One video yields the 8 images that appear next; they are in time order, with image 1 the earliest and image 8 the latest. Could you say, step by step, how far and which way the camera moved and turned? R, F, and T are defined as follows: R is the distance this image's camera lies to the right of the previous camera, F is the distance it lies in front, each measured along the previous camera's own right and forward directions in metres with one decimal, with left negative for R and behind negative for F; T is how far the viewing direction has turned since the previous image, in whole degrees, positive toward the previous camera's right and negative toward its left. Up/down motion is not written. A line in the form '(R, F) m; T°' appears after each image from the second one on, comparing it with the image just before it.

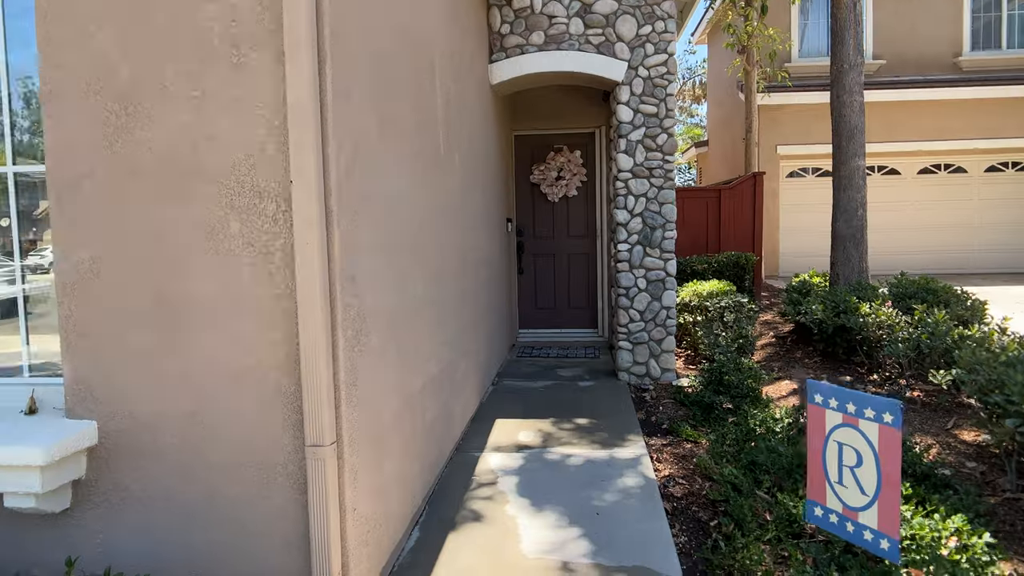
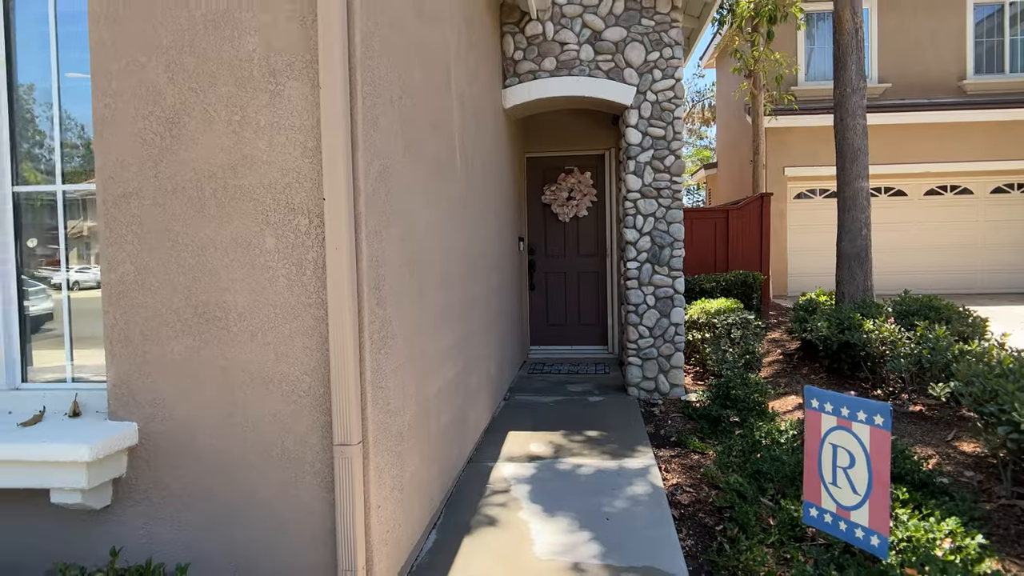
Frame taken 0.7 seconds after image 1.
(0.0, -0.2) m; -1°
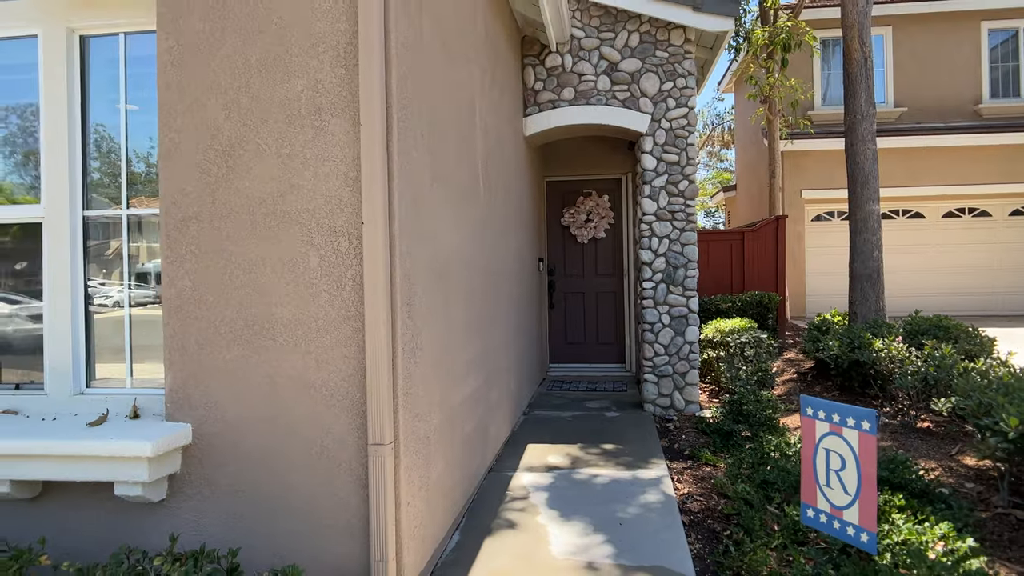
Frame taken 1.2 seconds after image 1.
(0.0, -0.3) m; -2°
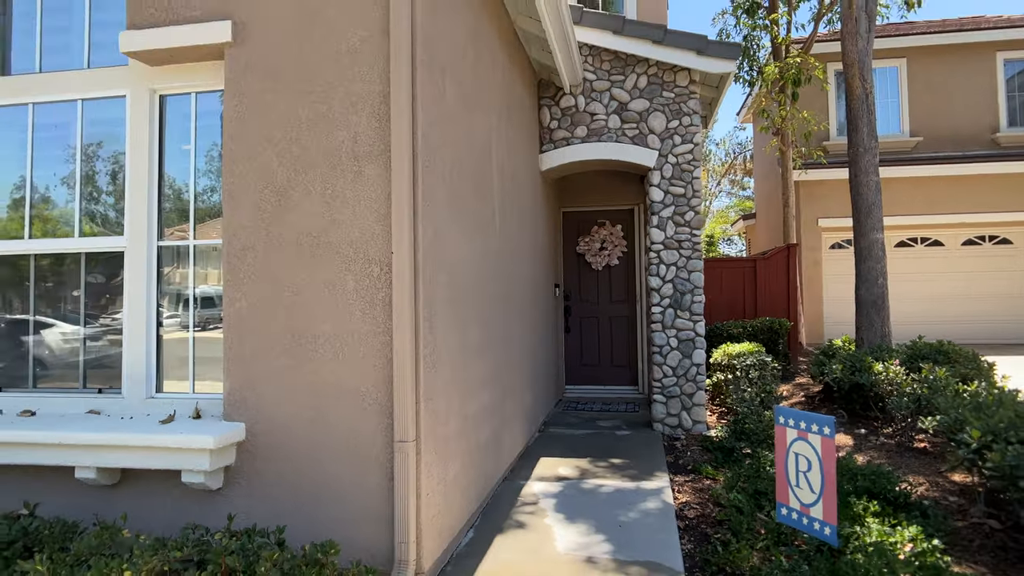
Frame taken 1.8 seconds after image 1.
(+0.1, -0.4) m; -2°
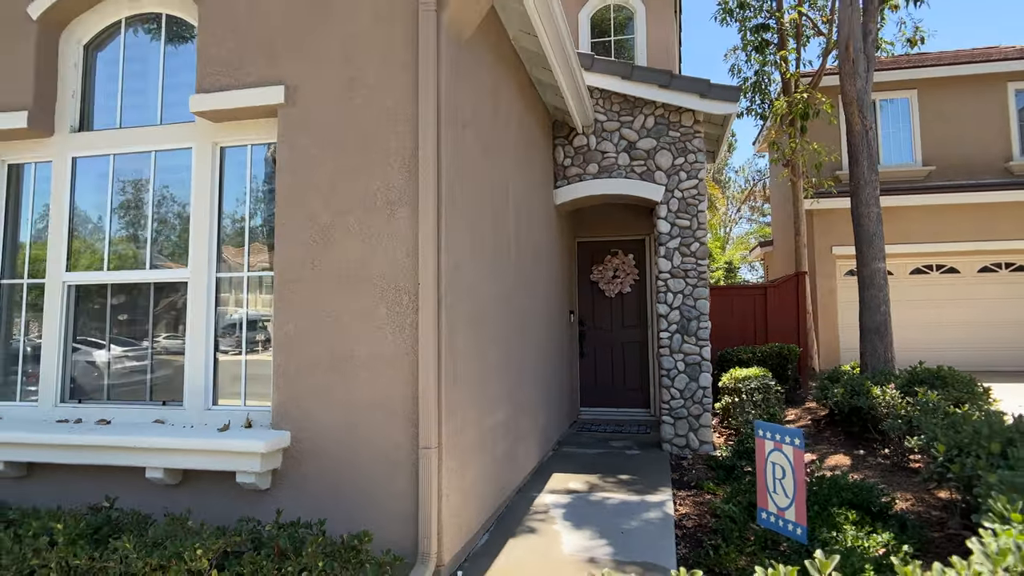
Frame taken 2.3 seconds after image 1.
(+0.1, -0.5) m; -2°
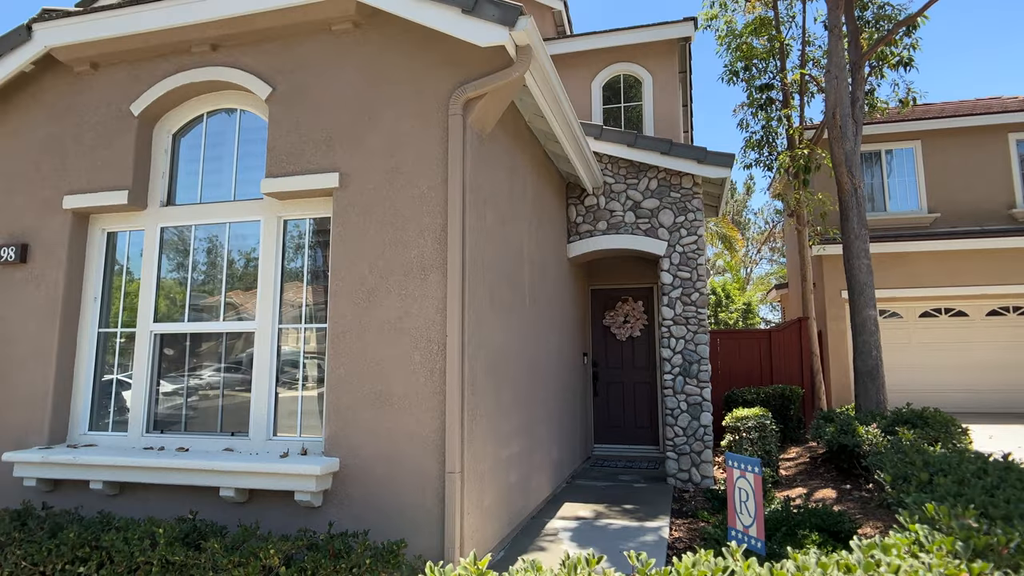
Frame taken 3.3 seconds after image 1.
(+0.1, -0.8) m; -2°
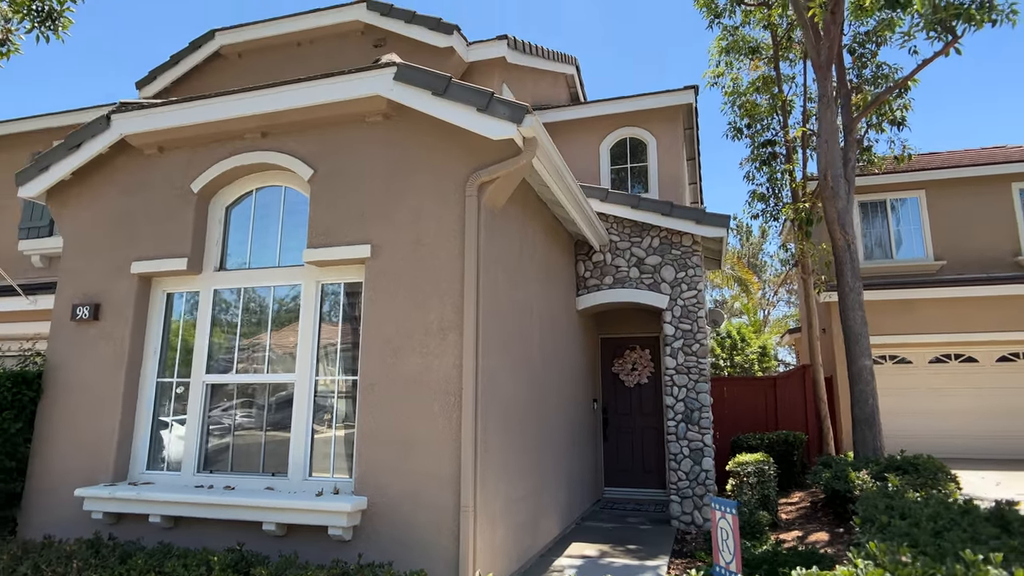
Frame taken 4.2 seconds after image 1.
(+0.1, -0.7) m; -2°
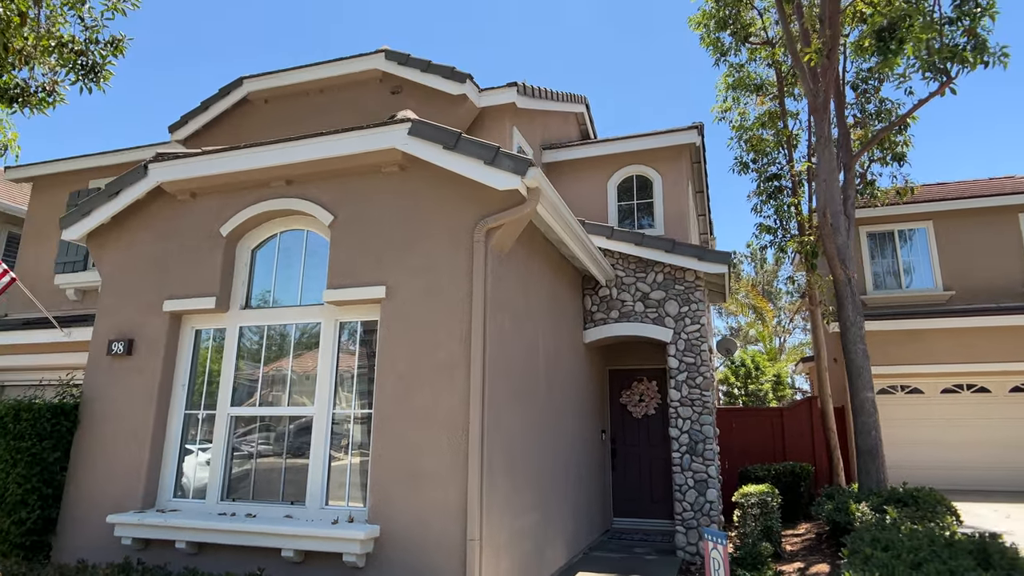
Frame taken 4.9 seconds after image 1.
(+0.1, -0.4) m; -2°
